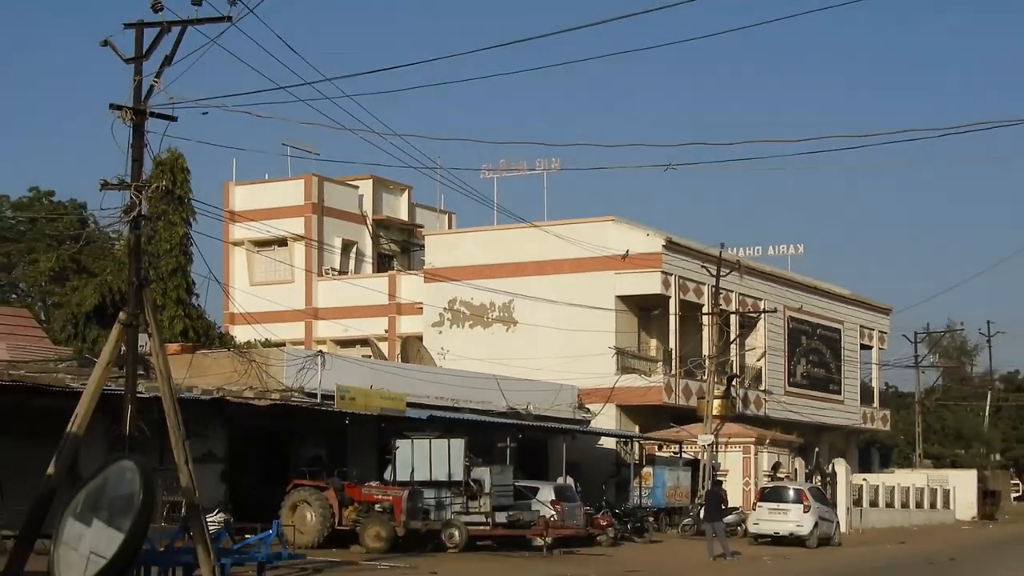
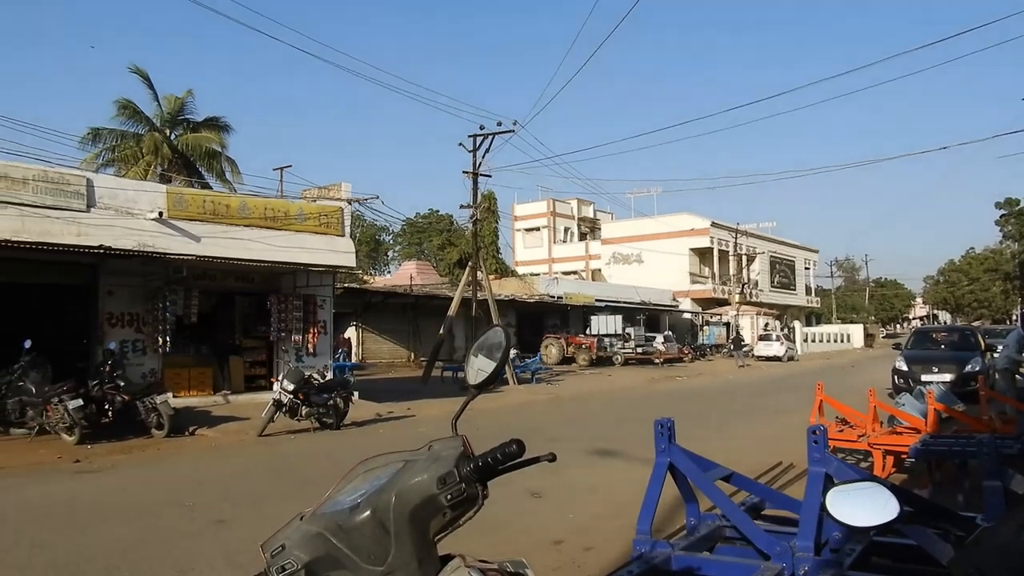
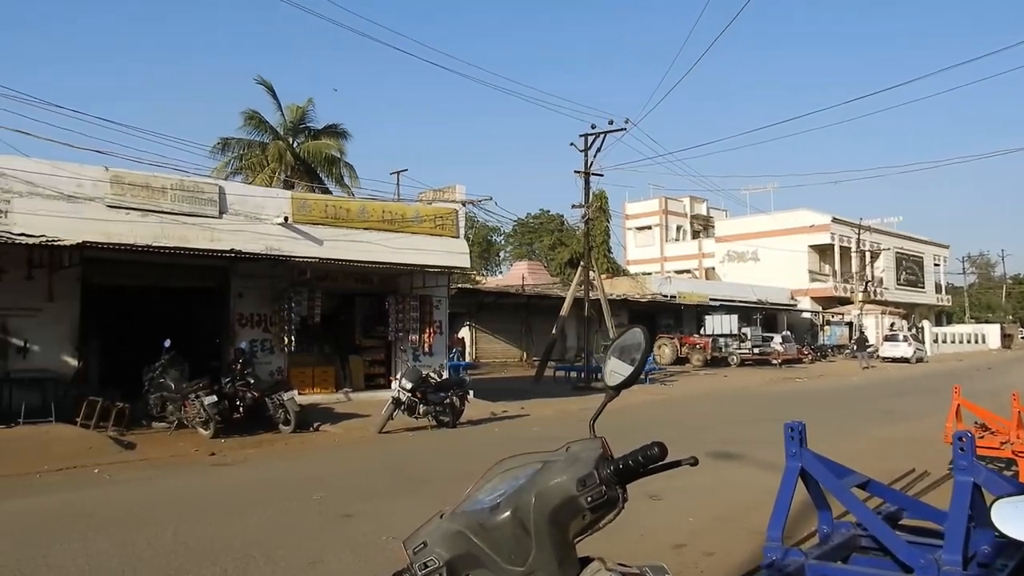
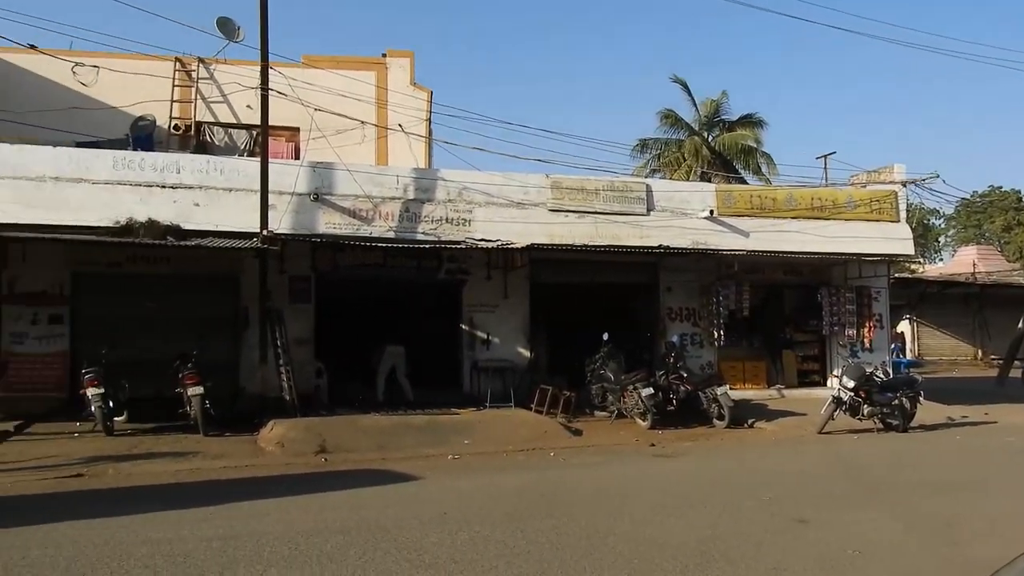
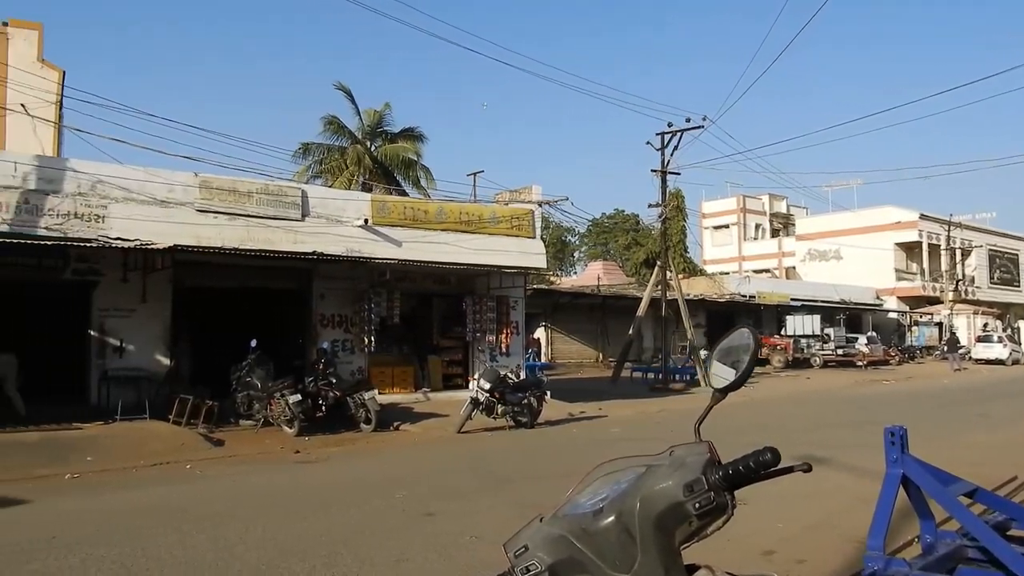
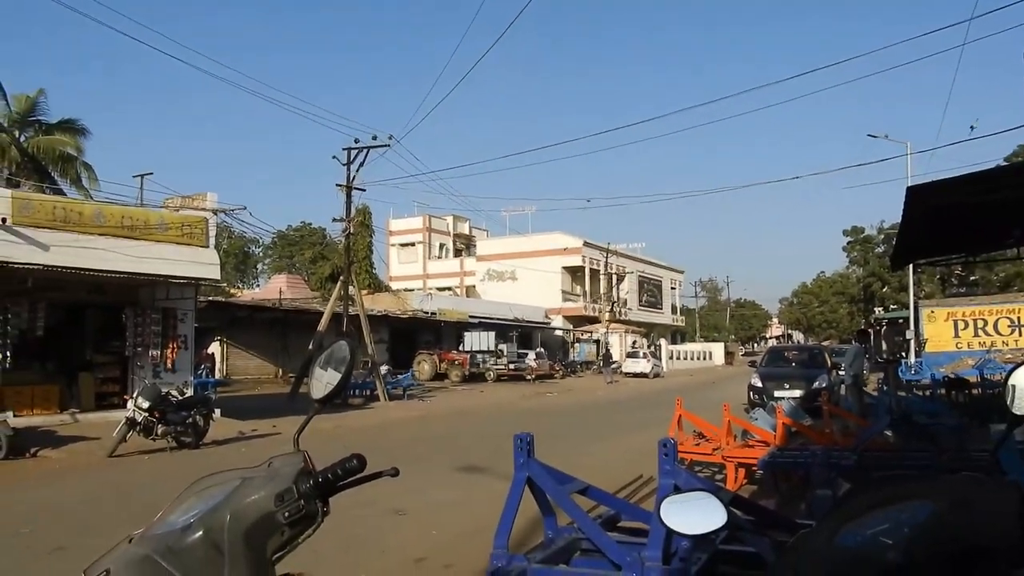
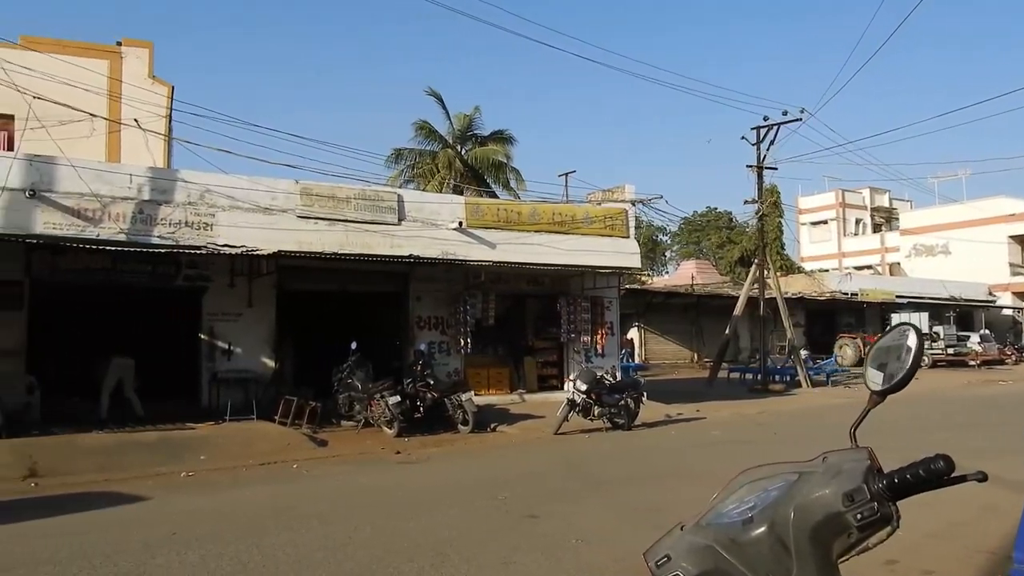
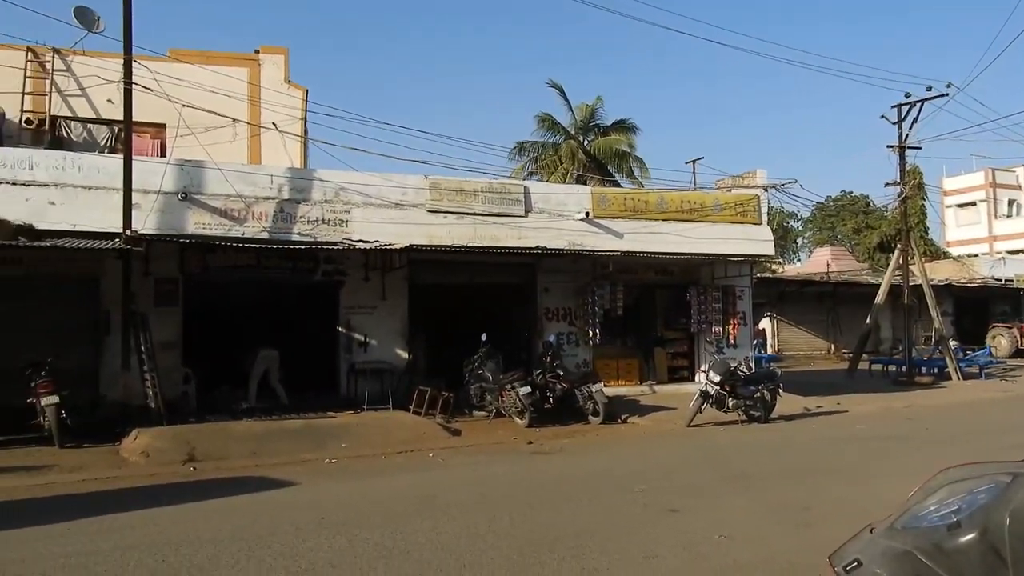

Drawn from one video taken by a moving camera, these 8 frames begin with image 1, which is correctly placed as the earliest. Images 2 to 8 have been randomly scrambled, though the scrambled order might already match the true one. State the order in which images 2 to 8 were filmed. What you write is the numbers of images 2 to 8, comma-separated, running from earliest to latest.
6, 2, 3, 5, 7, 8, 4
